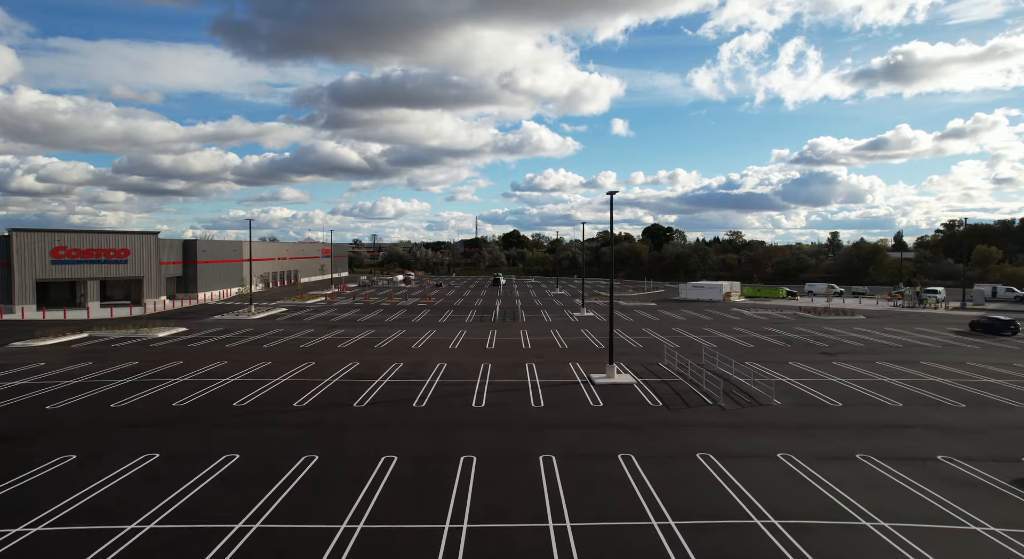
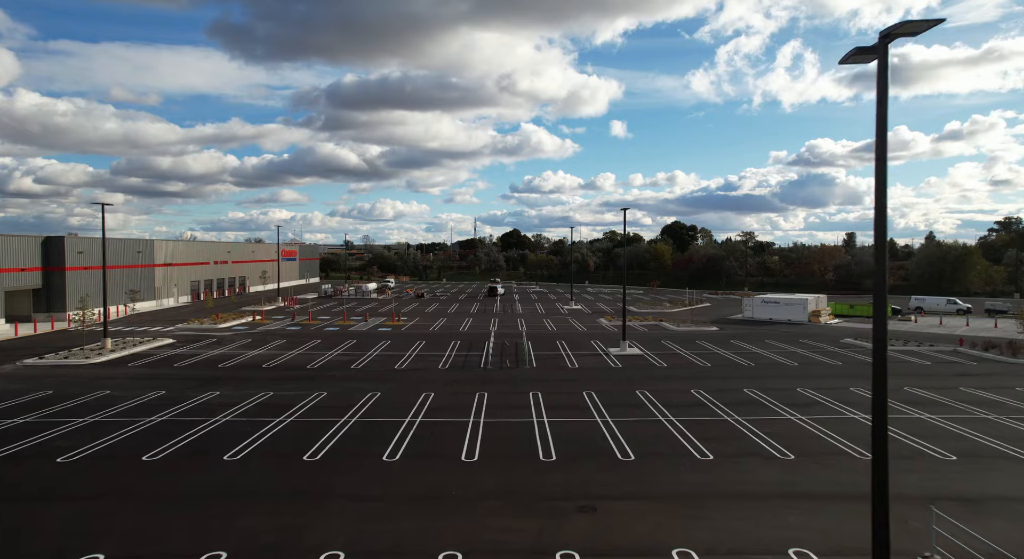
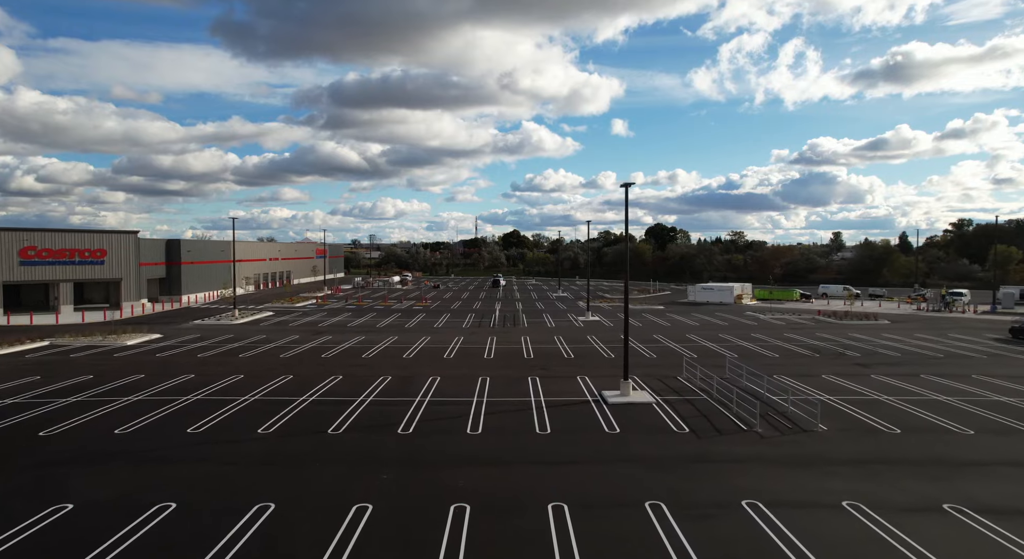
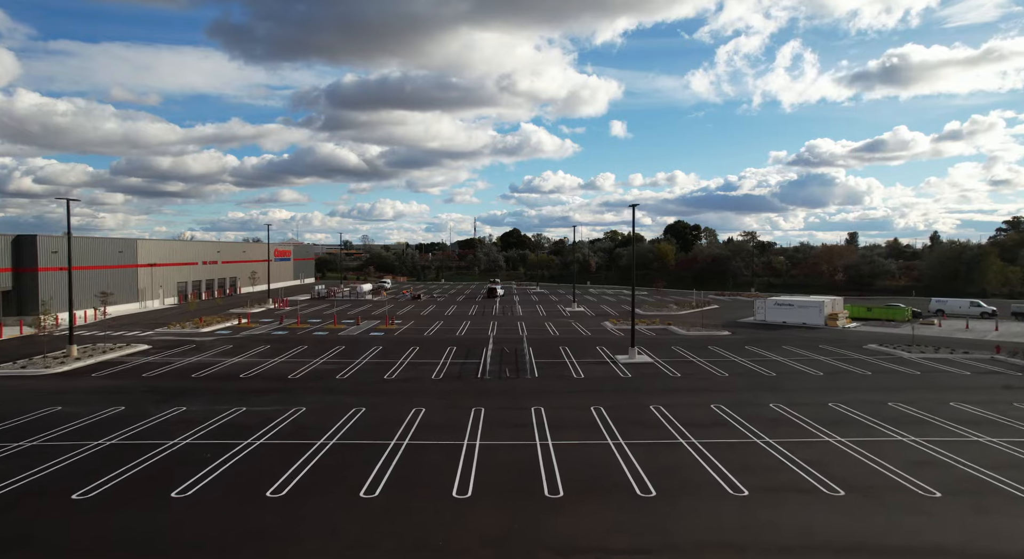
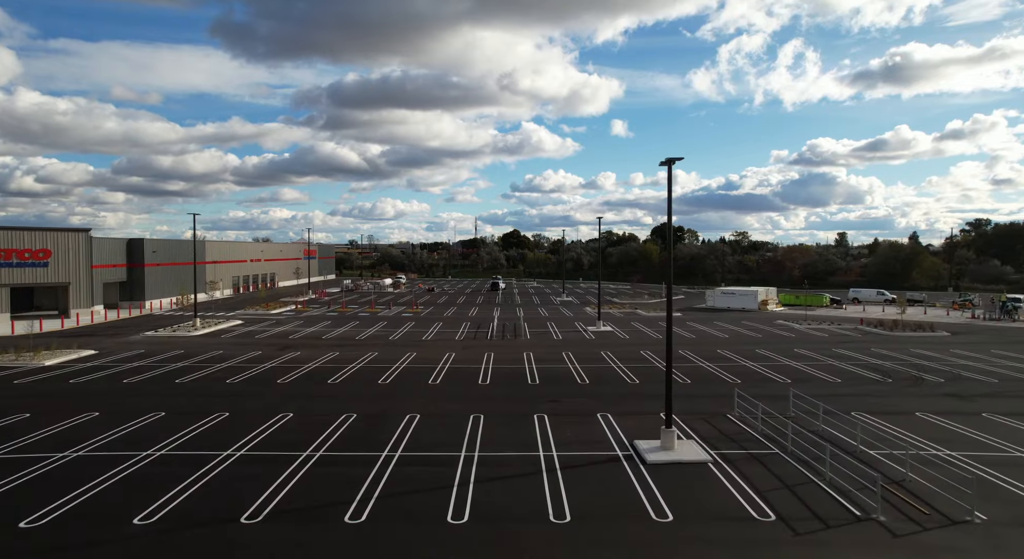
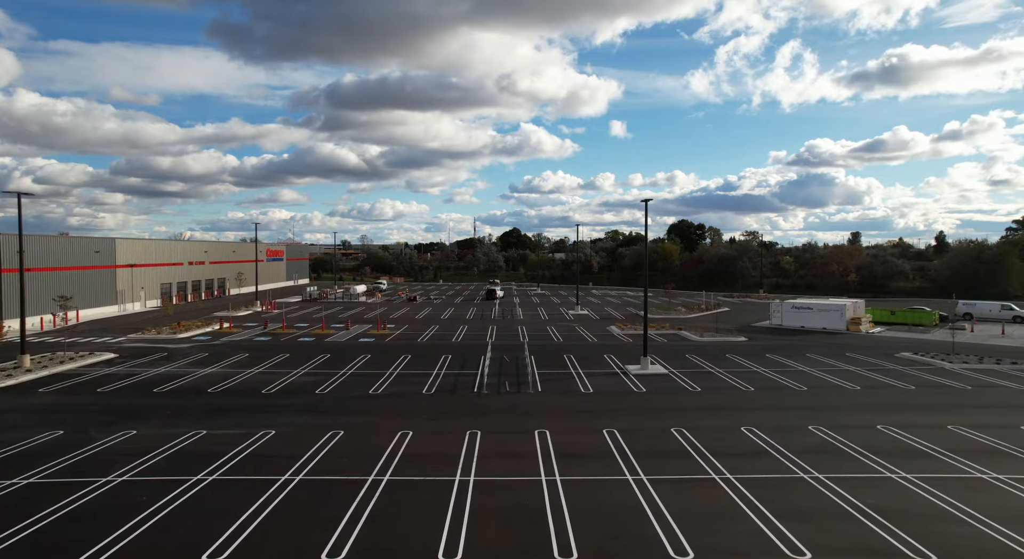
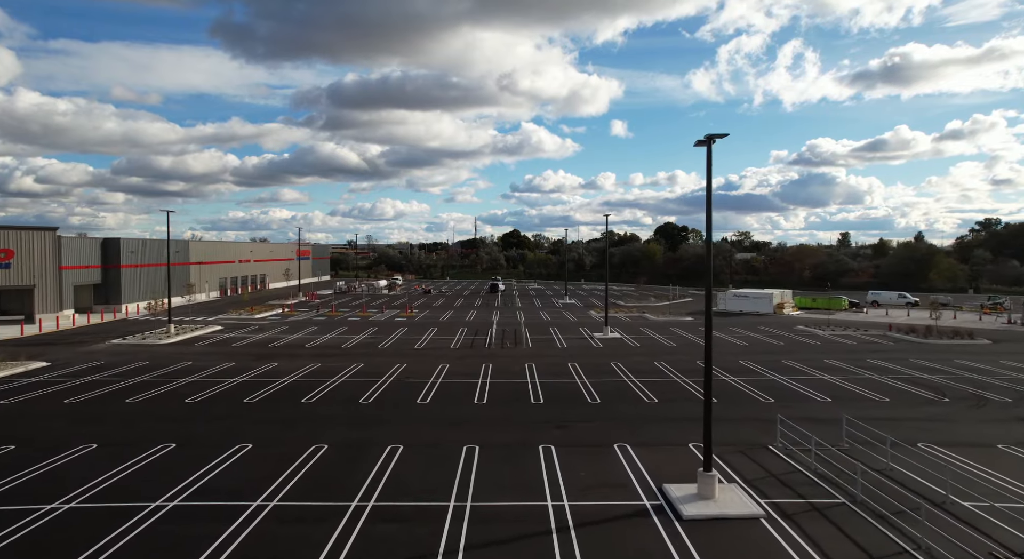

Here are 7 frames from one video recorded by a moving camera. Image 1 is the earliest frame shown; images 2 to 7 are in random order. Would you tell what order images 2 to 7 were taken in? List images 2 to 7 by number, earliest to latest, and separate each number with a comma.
3, 5, 7, 2, 4, 6
